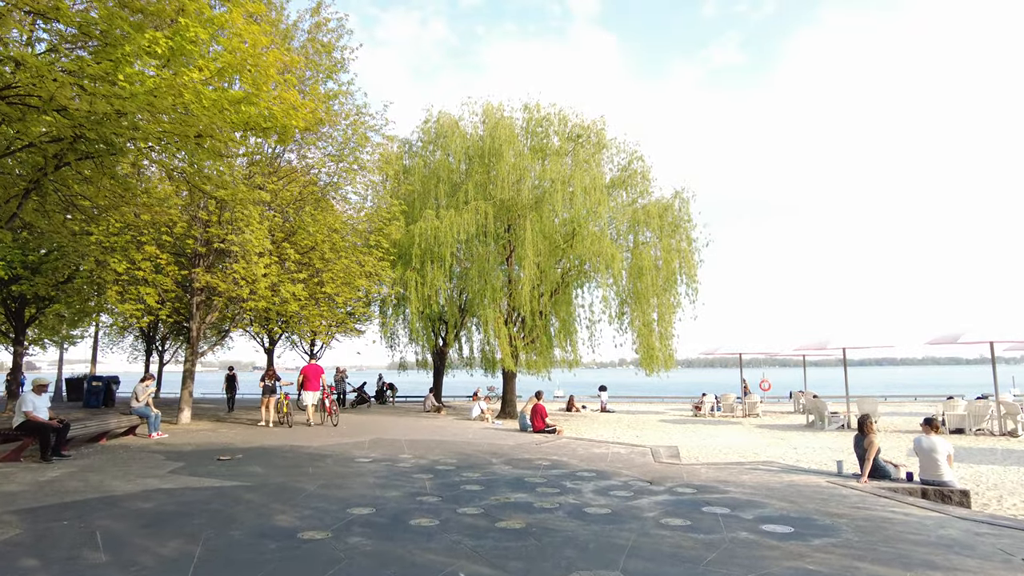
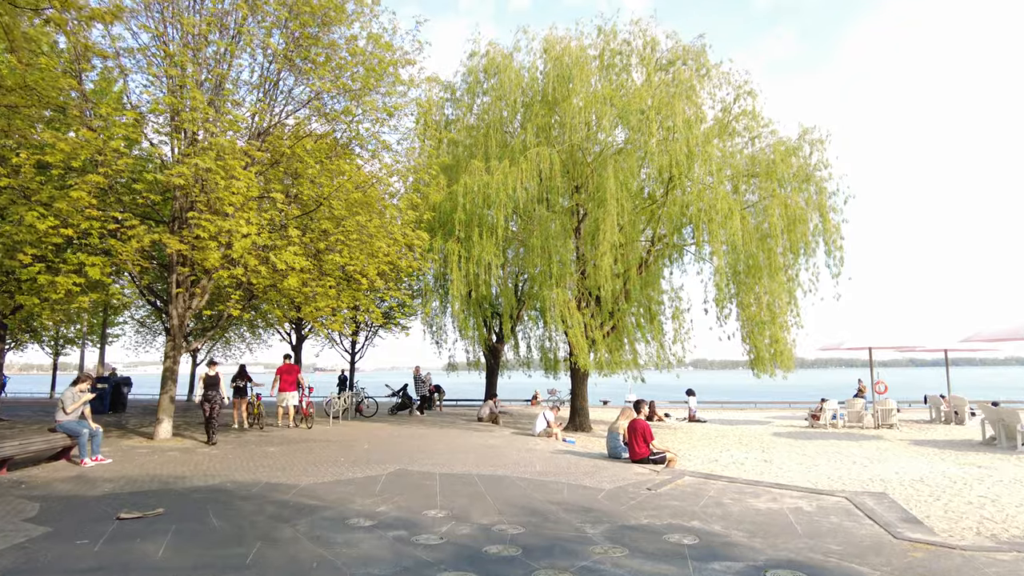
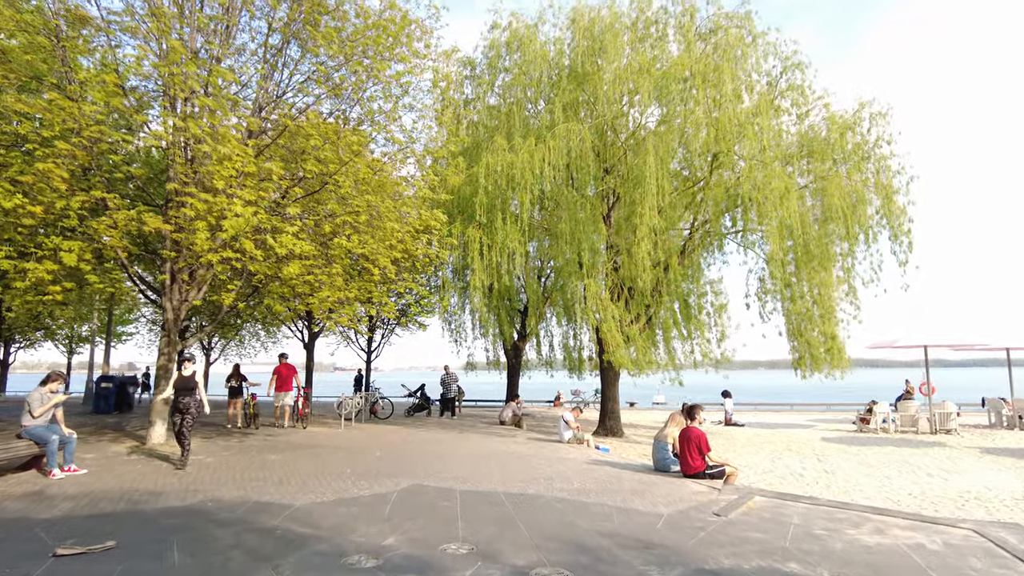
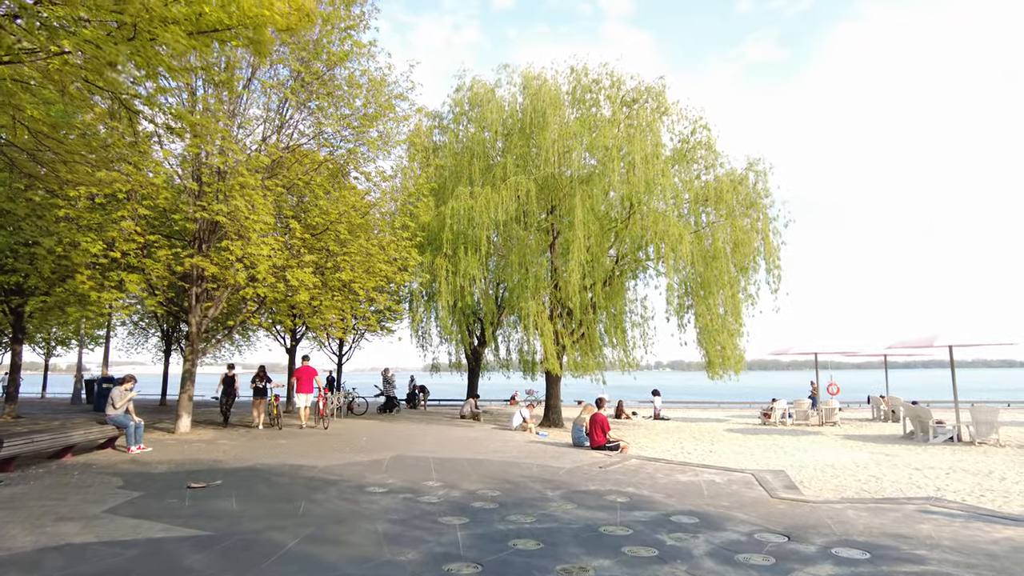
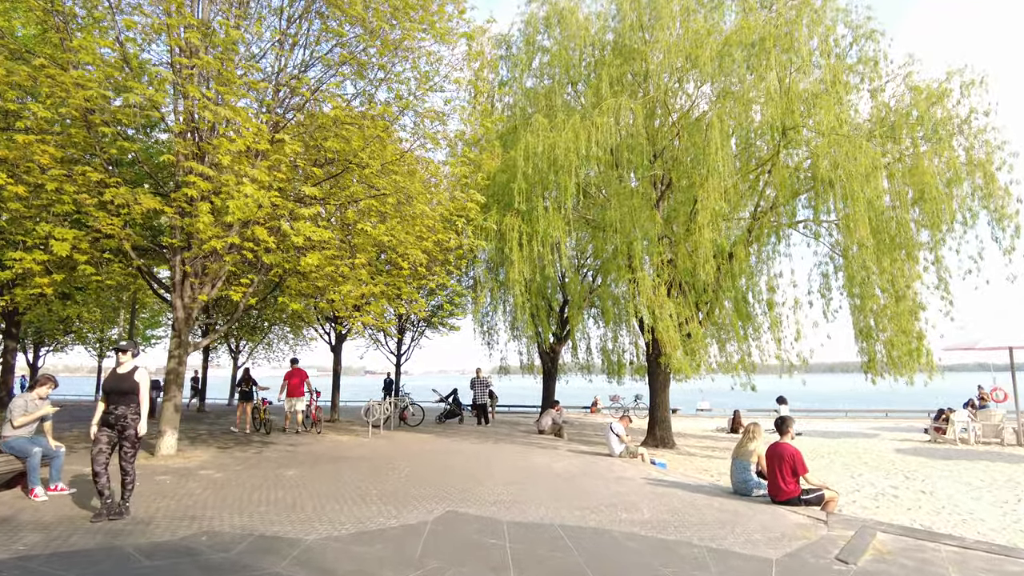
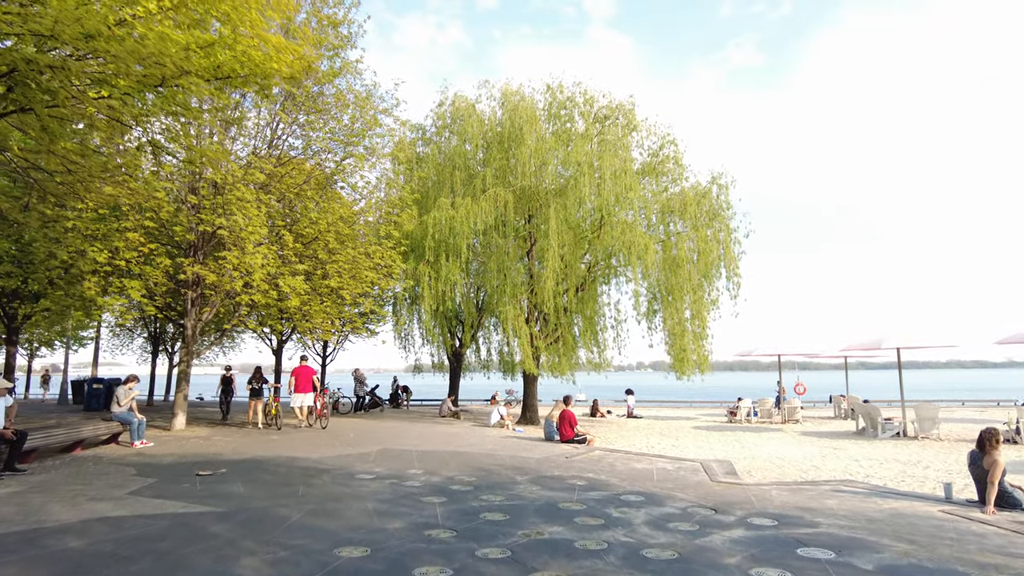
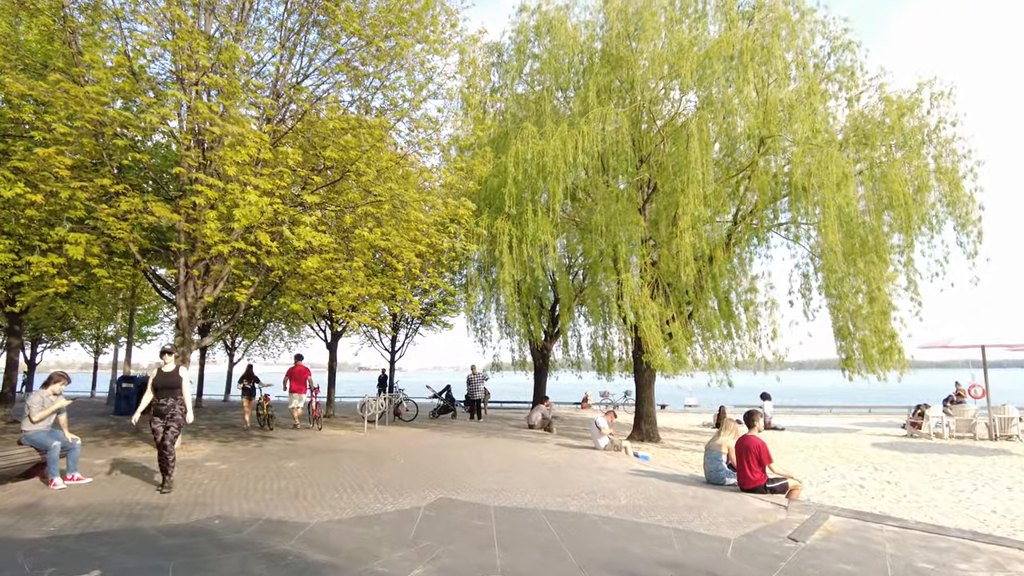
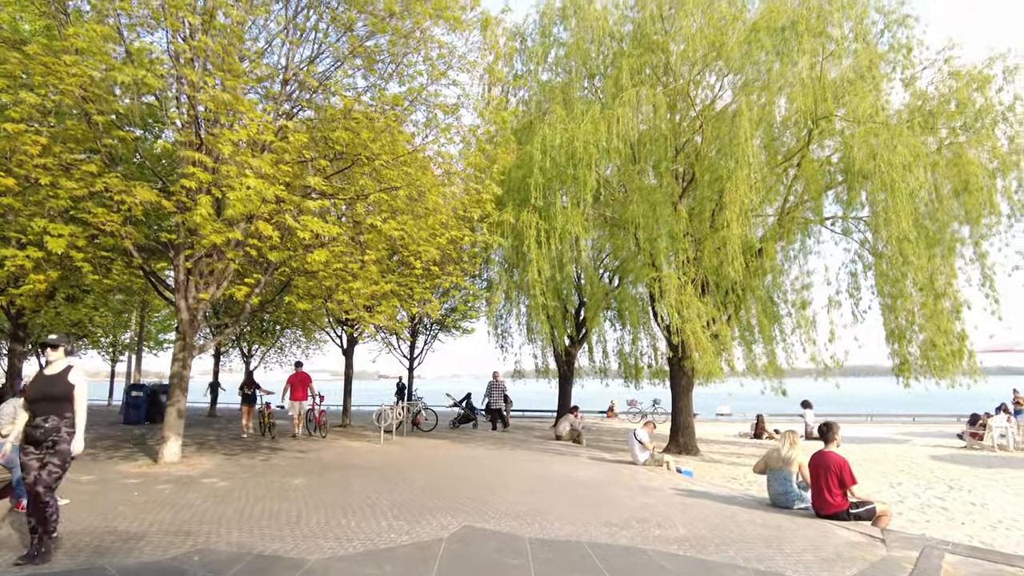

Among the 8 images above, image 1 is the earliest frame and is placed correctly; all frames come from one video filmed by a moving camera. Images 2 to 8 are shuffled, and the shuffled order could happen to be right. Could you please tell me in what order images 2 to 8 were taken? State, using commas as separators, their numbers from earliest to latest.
6, 4, 2, 3, 7, 5, 8
